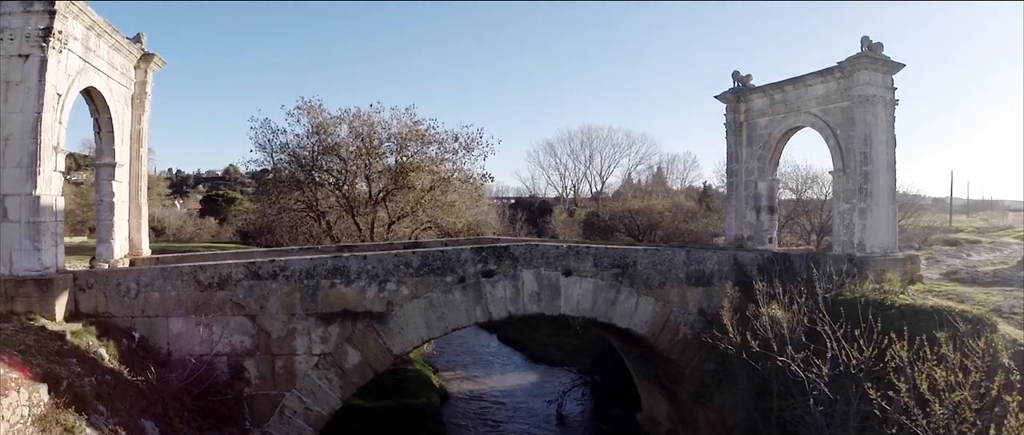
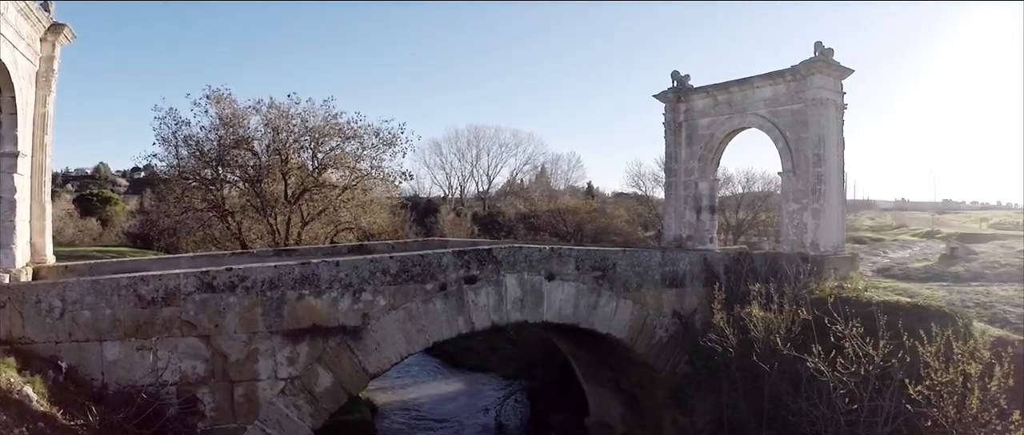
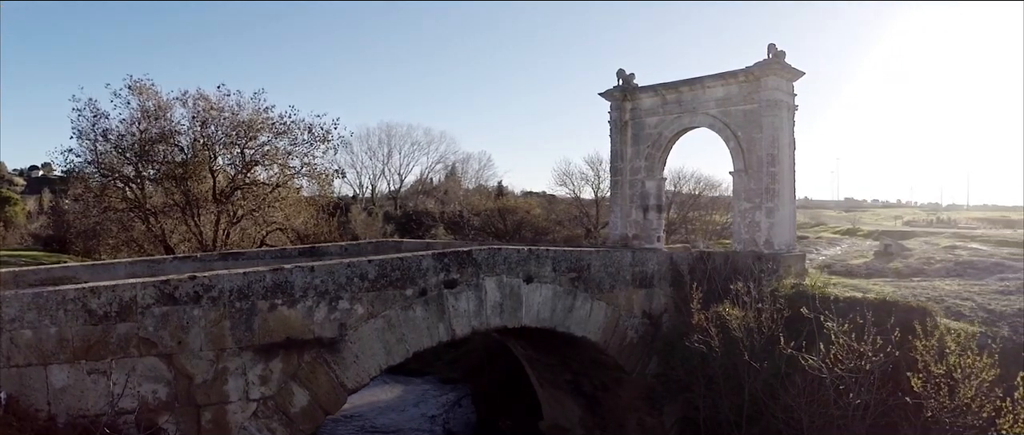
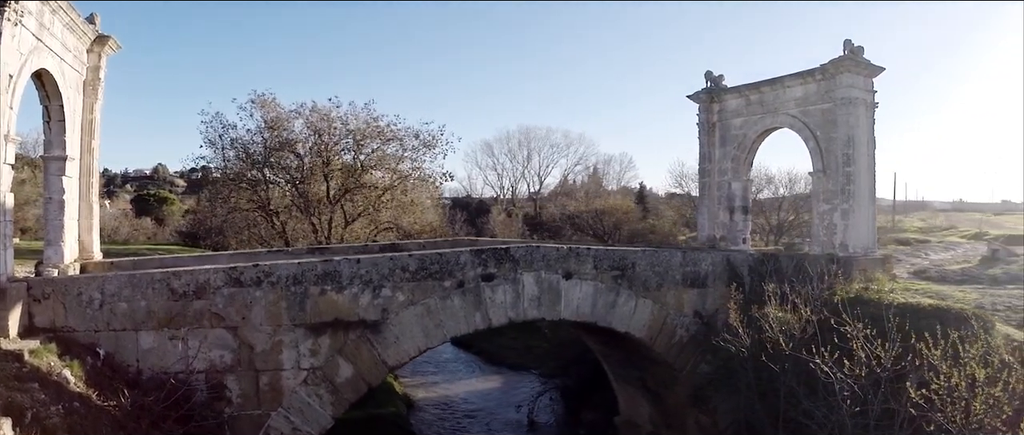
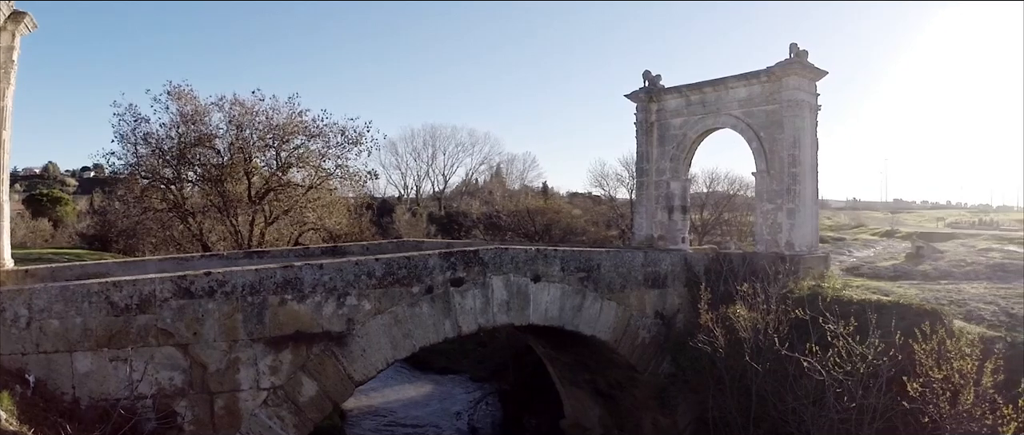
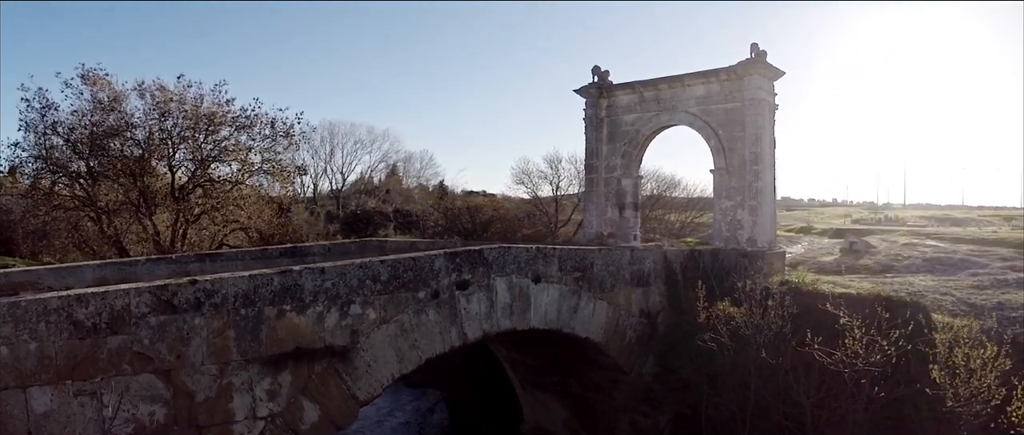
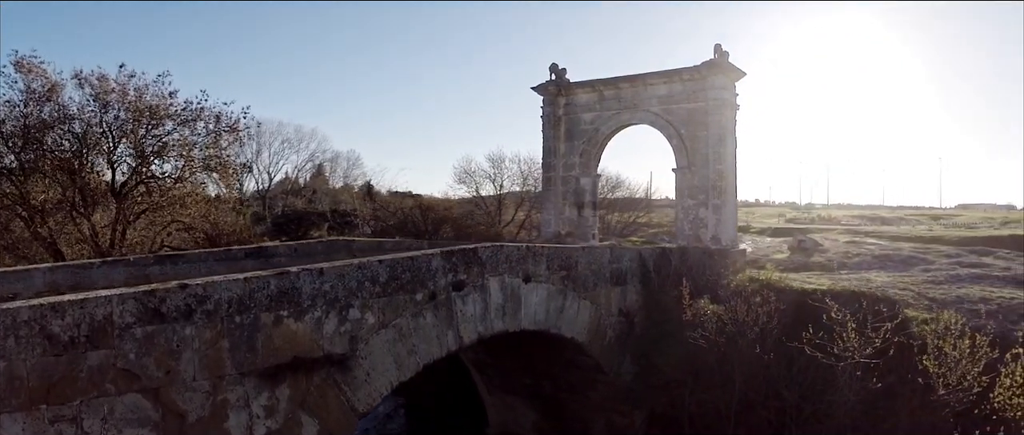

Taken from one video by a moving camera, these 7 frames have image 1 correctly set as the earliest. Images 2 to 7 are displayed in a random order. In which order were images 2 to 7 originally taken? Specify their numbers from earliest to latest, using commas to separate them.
4, 2, 5, 3, 6, 7
